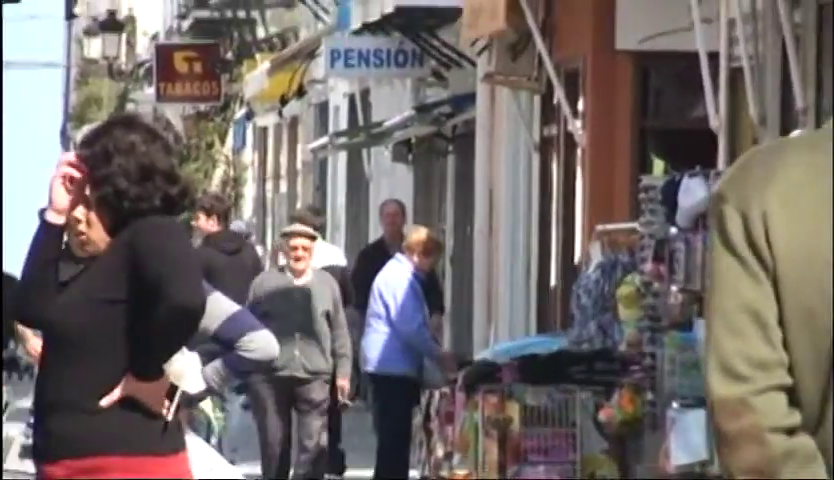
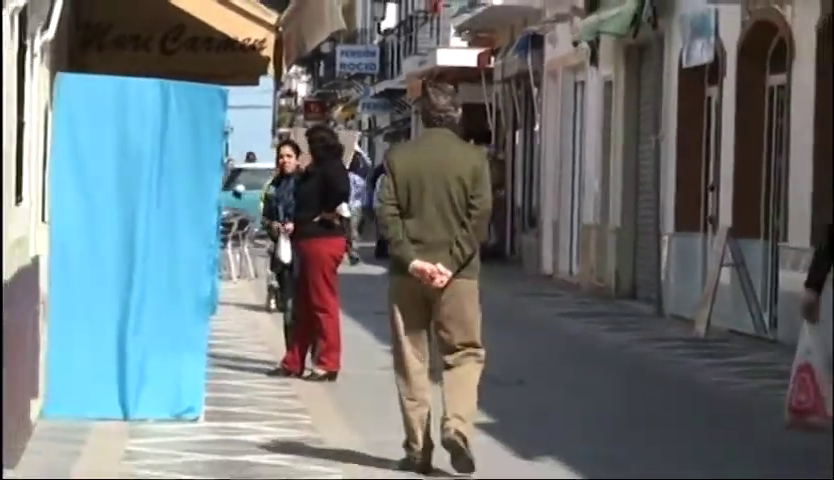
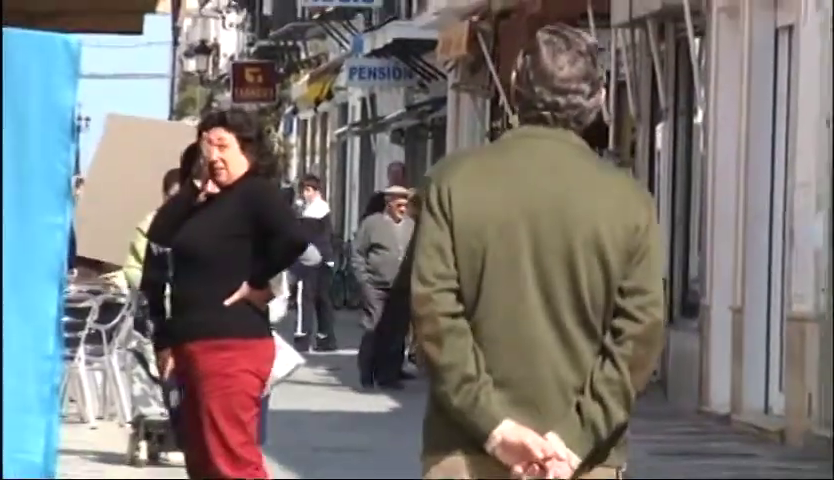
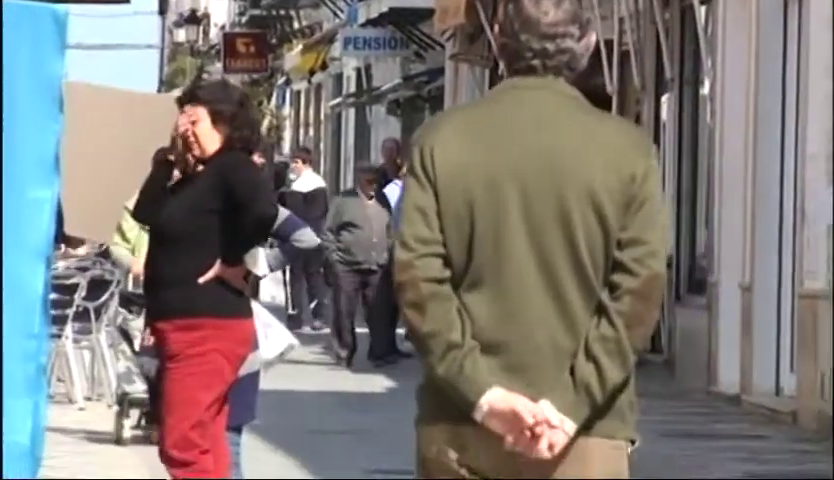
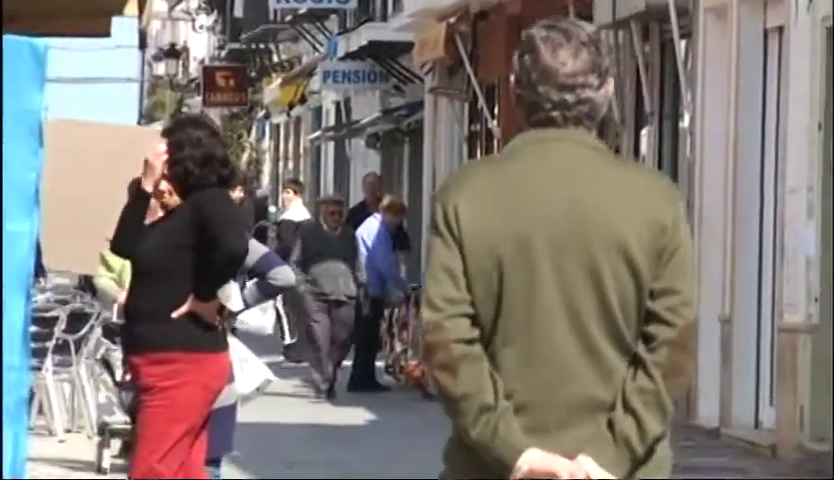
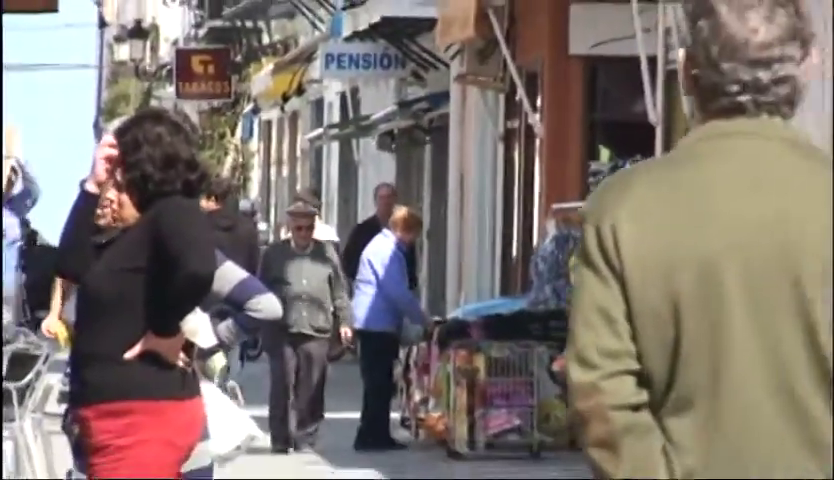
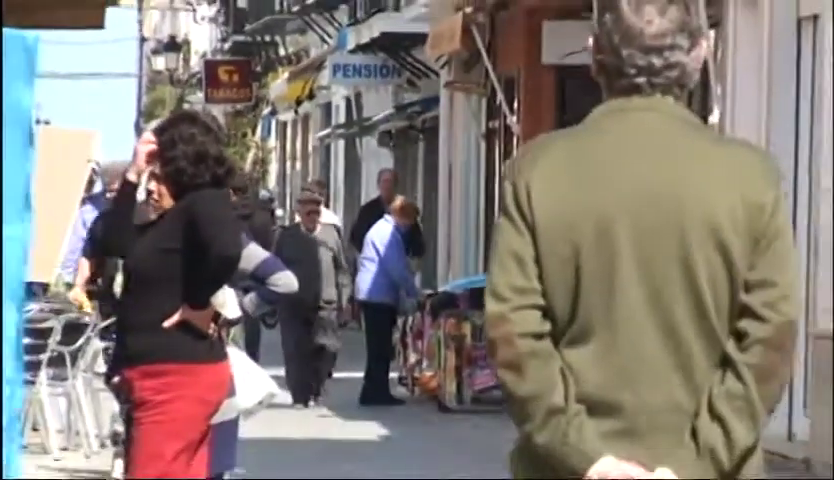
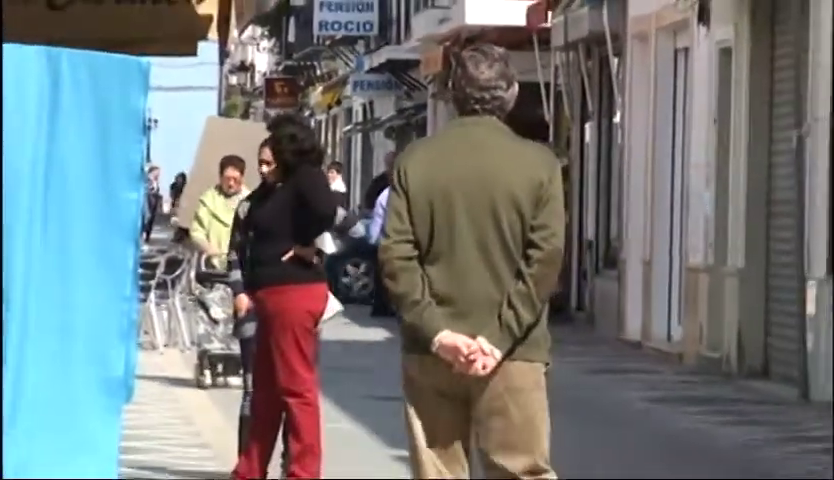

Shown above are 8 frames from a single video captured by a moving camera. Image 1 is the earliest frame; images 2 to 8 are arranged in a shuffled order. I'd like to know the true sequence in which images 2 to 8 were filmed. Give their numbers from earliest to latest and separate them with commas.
6, 7, 5, 4, 3, 8, 2
